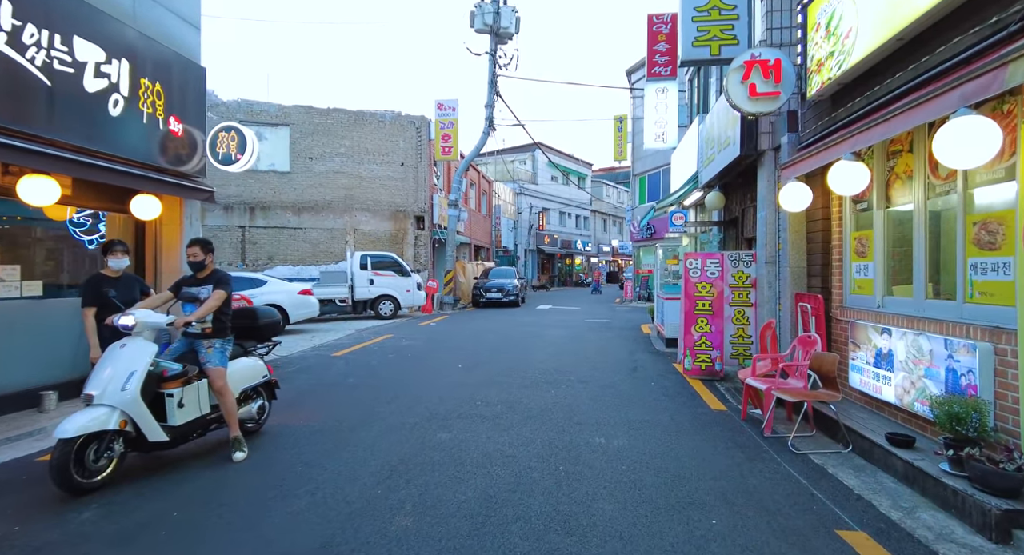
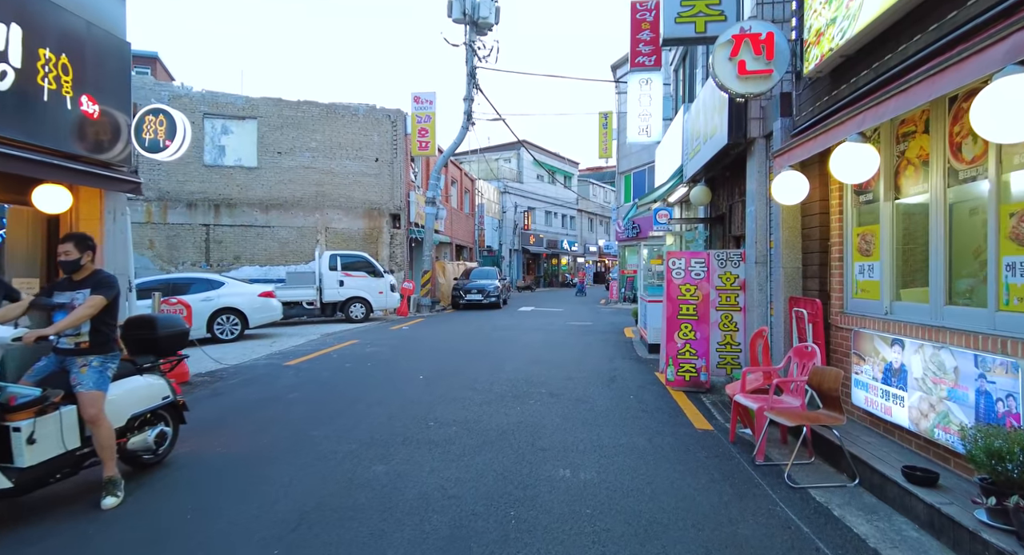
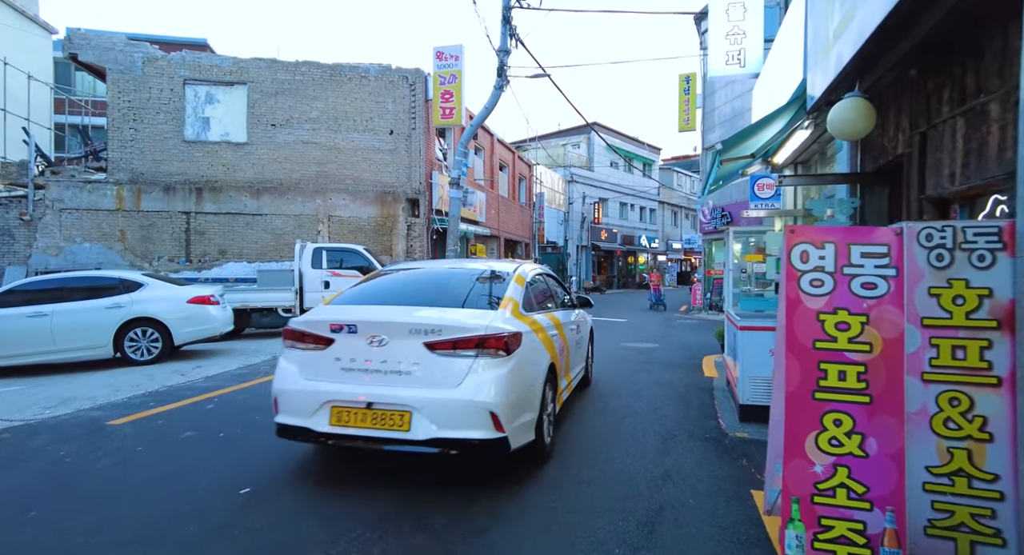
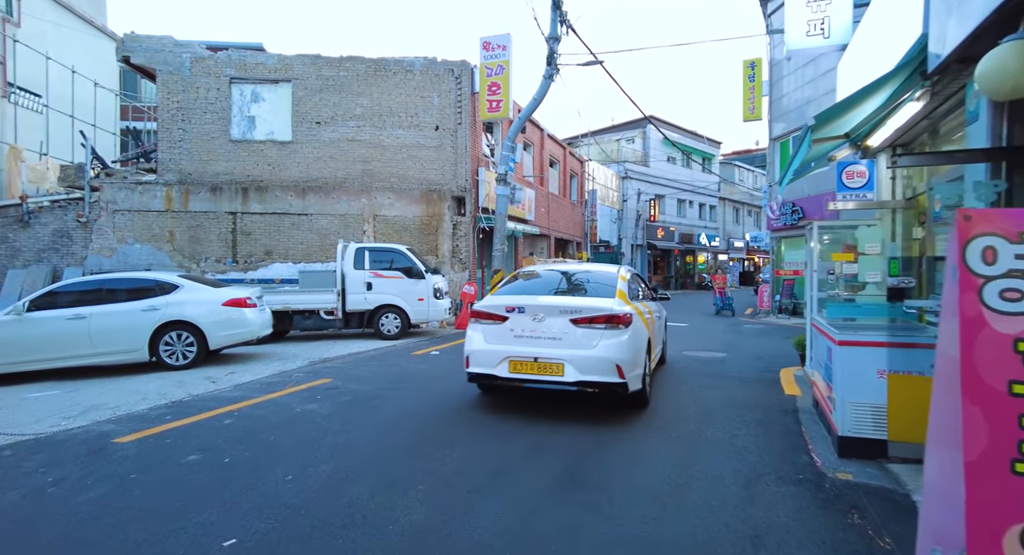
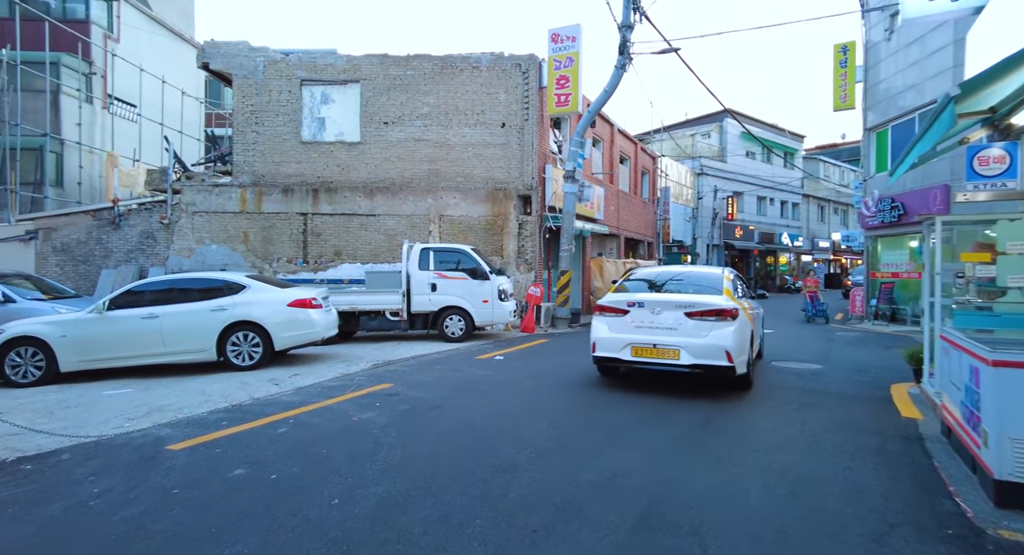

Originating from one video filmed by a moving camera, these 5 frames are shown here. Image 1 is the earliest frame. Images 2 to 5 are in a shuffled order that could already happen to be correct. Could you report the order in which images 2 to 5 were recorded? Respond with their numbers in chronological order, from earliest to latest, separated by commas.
2, 3, 4, 5
